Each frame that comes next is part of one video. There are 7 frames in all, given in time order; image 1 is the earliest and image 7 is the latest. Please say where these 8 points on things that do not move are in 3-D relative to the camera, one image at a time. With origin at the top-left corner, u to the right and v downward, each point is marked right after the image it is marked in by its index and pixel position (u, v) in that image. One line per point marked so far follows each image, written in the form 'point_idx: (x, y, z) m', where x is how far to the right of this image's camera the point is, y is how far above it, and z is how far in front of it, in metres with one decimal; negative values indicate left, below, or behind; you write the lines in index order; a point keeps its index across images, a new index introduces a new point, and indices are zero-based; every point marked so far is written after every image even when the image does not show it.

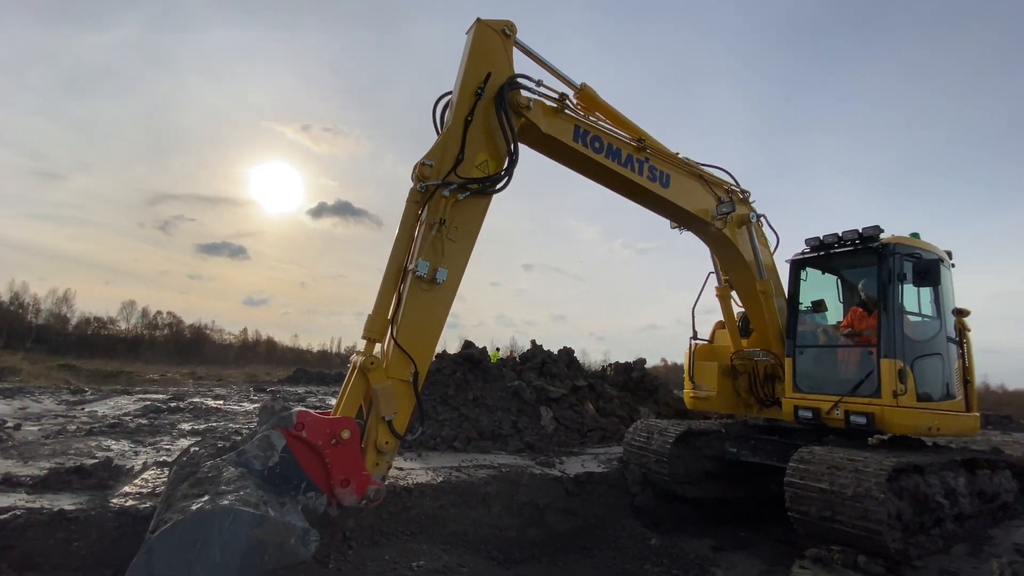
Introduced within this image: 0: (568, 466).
0: (+0.8, -2.6, +7.0) m
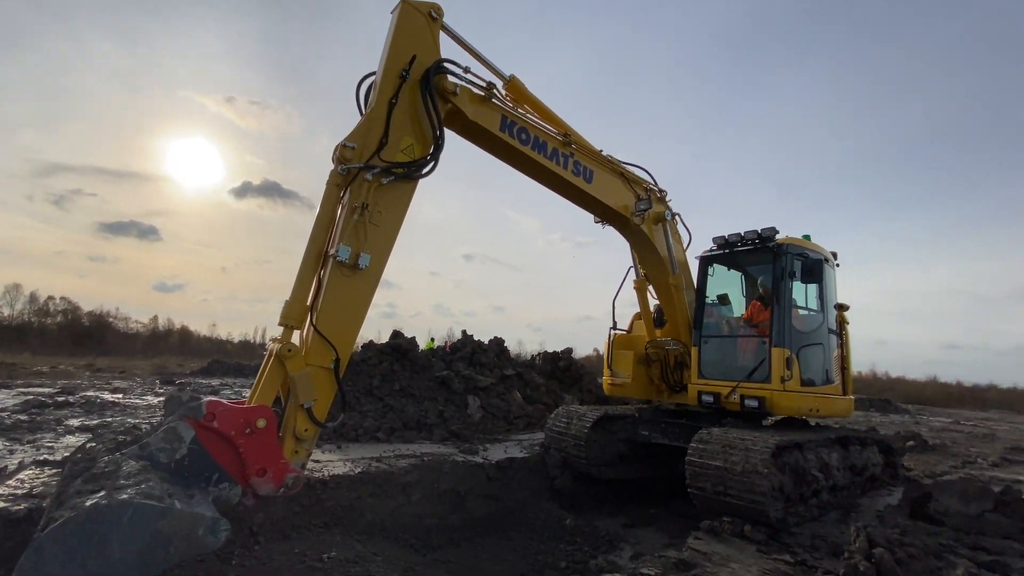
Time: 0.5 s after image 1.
0: (-0.3, -2.5, +7.1) m
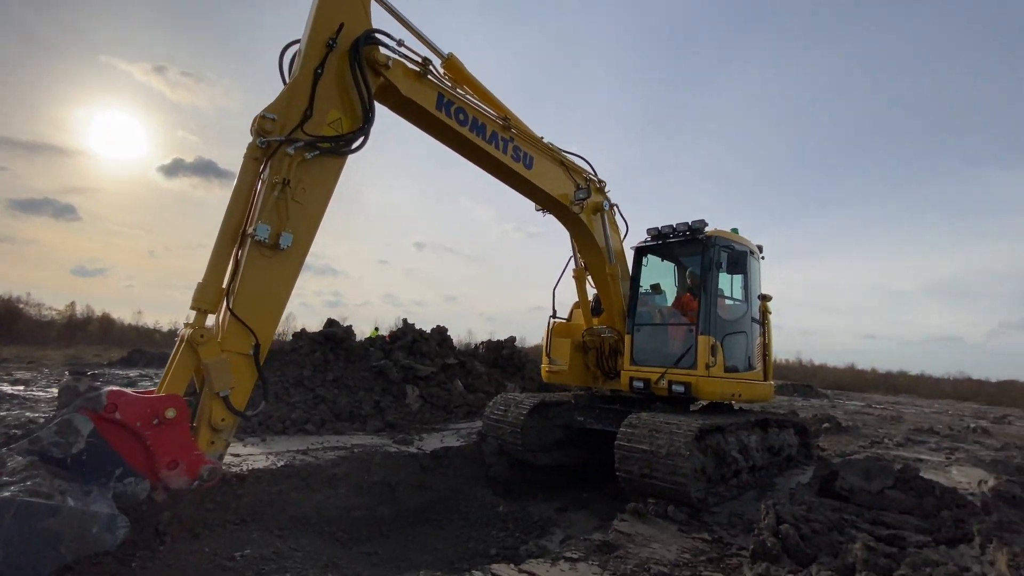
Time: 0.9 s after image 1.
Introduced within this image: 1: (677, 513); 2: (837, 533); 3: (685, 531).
0: (-1.3, -2.3, +7.0) m
1: (+1.7, -2.3, +4.9) m
2: (+2.7, -2.1, +3.9) m
3: (+1.7, -2.4, +4.7) m
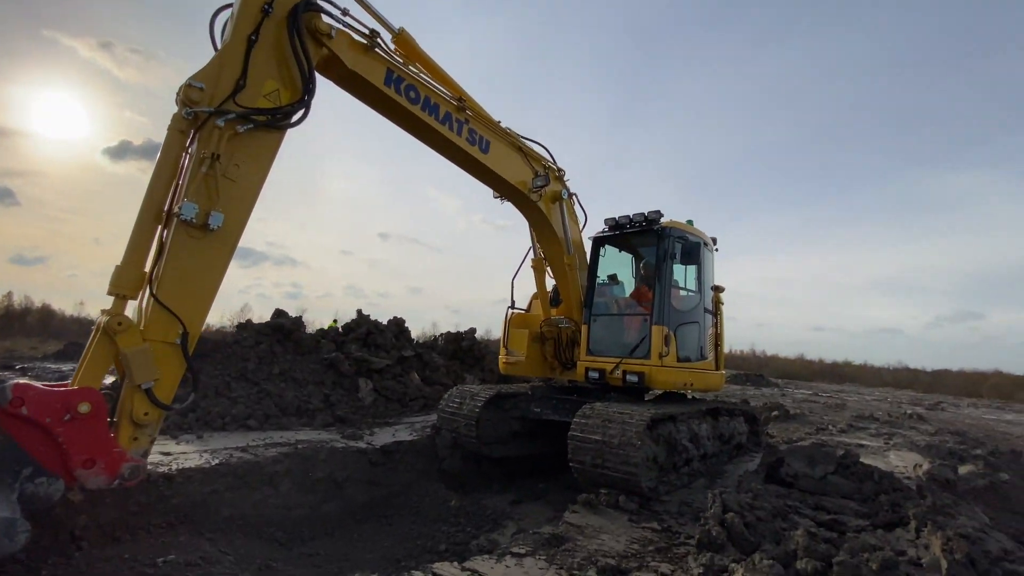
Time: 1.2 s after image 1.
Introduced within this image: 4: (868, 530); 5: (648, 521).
0: (-1.9, -2.1, +6.7) m
1: (+1.2, -2.2, +4.9) m
2: (+2.3, -2.0, +4.0) m
3: (+1.2, -2.3, +4.7) m
4: (+3.1, -2.1, +4.1) m
5: (+1.3, -2.3, +4.6) m
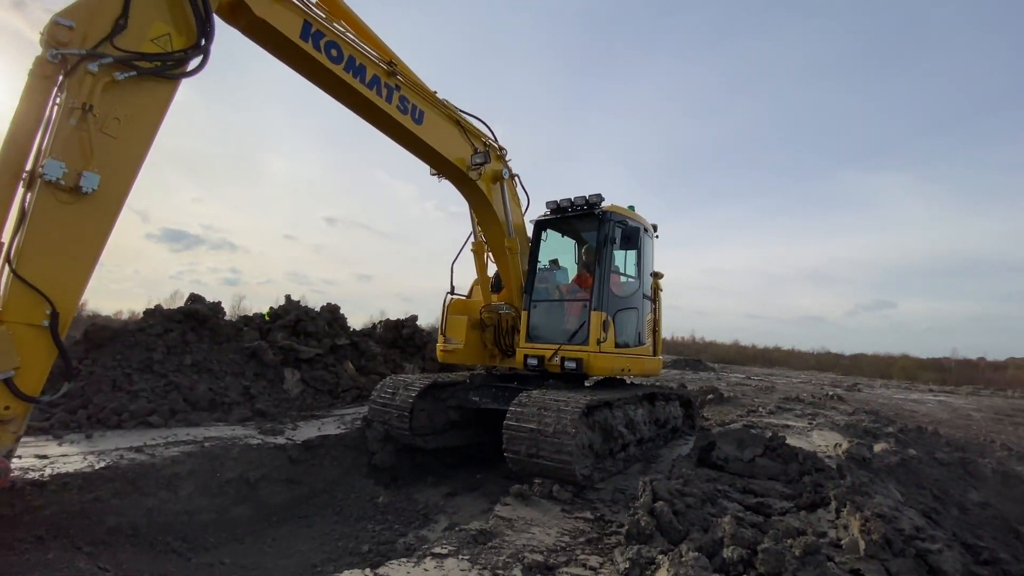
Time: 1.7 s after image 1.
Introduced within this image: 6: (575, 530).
0: (-2.8, -1.9, +6.3) m
1: (+0.5, -2.1, +4.7) m
2: (+1.7, -1.8, +4.0) m
3: (+0.5, -2.1, +4.5) m
4: (+2.5, -2.0, +4.1) m
5: (+0.7, -2.1, +4.5) m
6: (+0.6, -2.1, +4.1) m
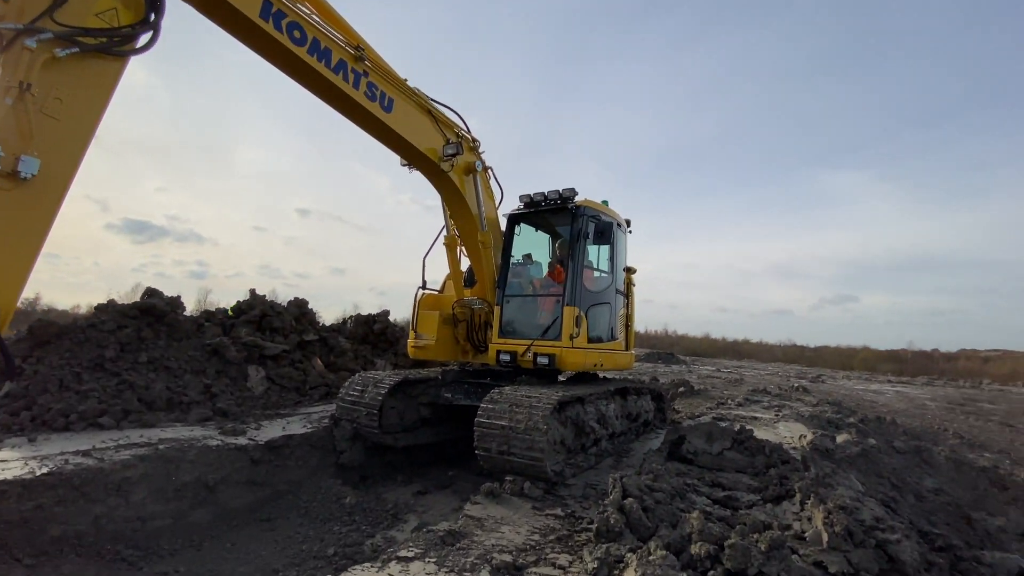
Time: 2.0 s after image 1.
0: (-3.2, -1.8, +6.0) m
1: (+0.2, -2.0, +4.7) m
2: (+1.4, -1.8, +4.0) m
3: (+0.3, -2.1, +4.5) m
4: (+2.2, -1.9, +4.2) m
5: (+0.4, -2.1, +4.5) m
6: (+0.3, -2.1, +4.1) m
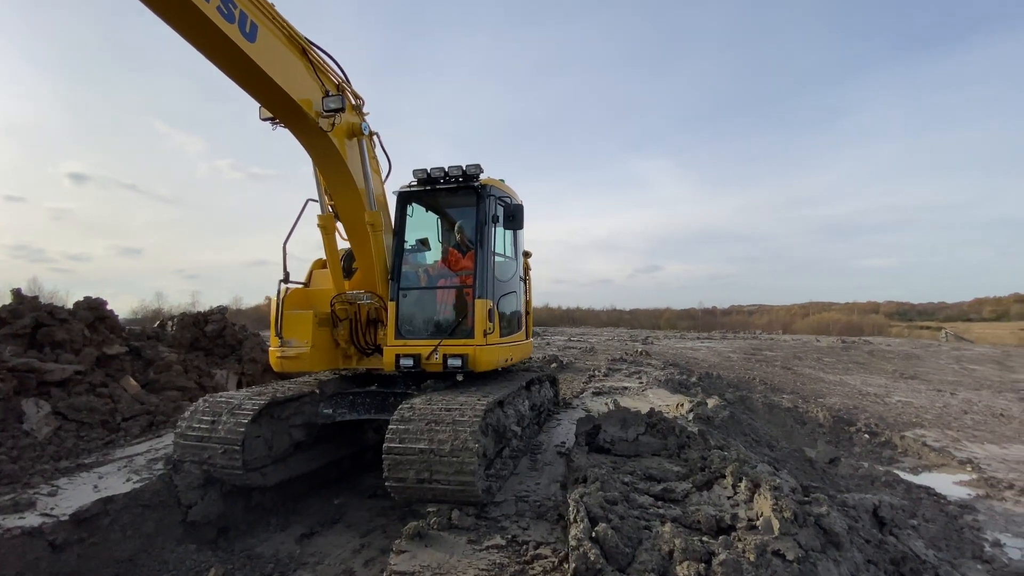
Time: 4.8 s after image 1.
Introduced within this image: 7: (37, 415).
0: (-4.1, -1.9, +4.2) m
1: (-0.4, -2.0, +4.0) m
2: (+1.0, -1.7, +3.7) m
3: (-0.3, -2.1, +3.8) m
4: (+1.6, -1.8, +4.2) m
5: (-0.2, -2.1, +3.9) m
6: (-0.1, -2.1, +3.5) m
7: (-5.3, -1.4, +5.2) m
